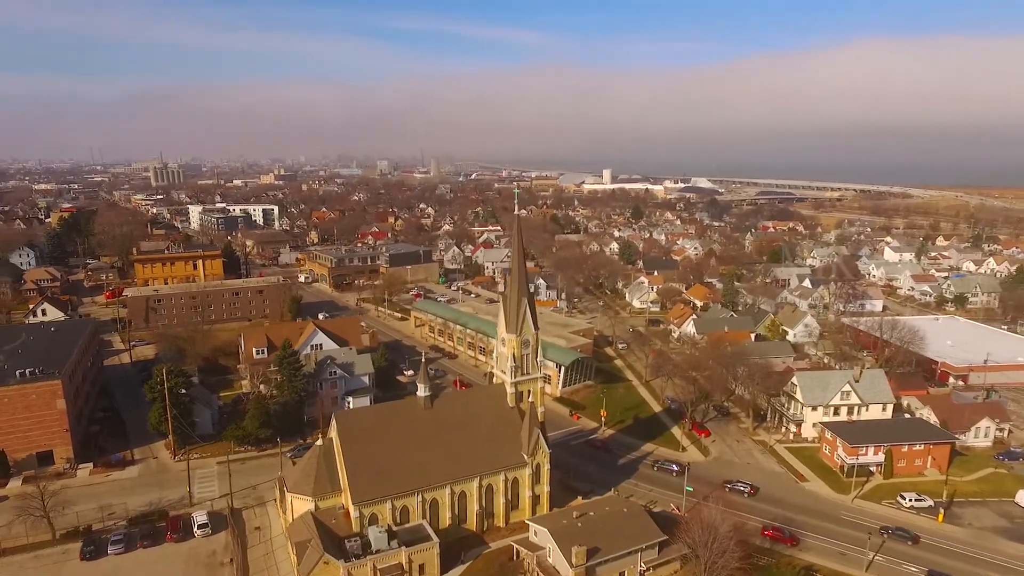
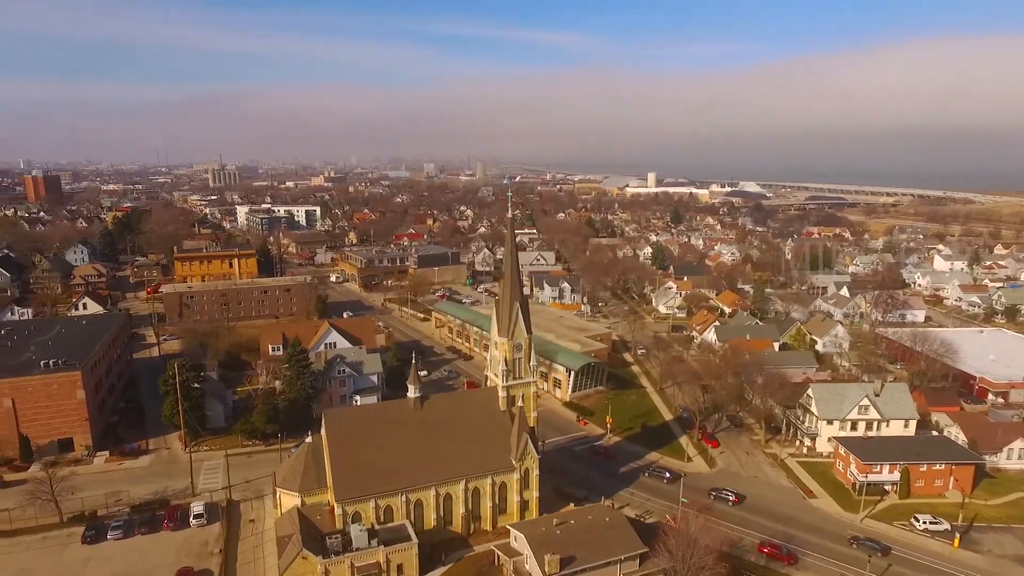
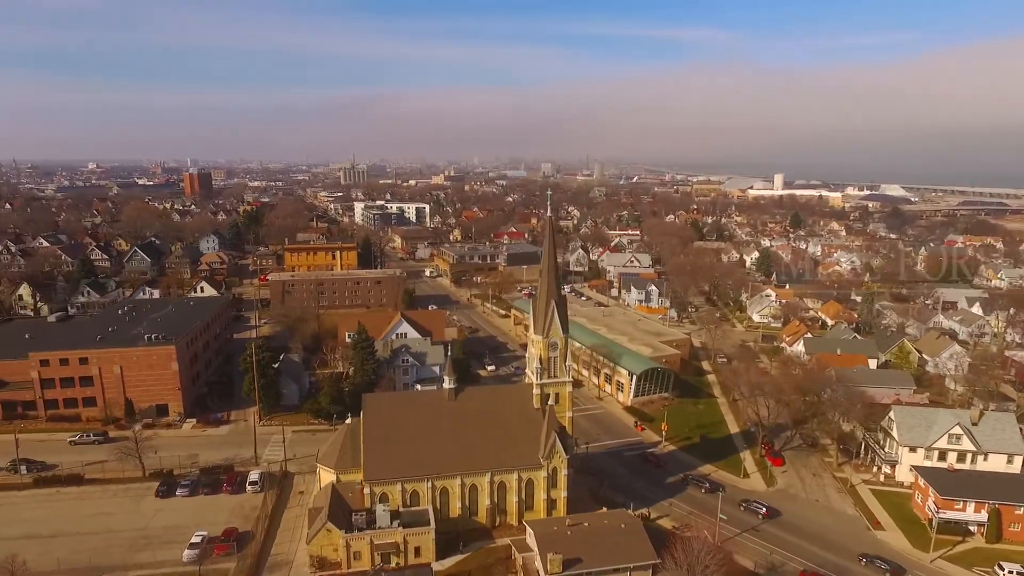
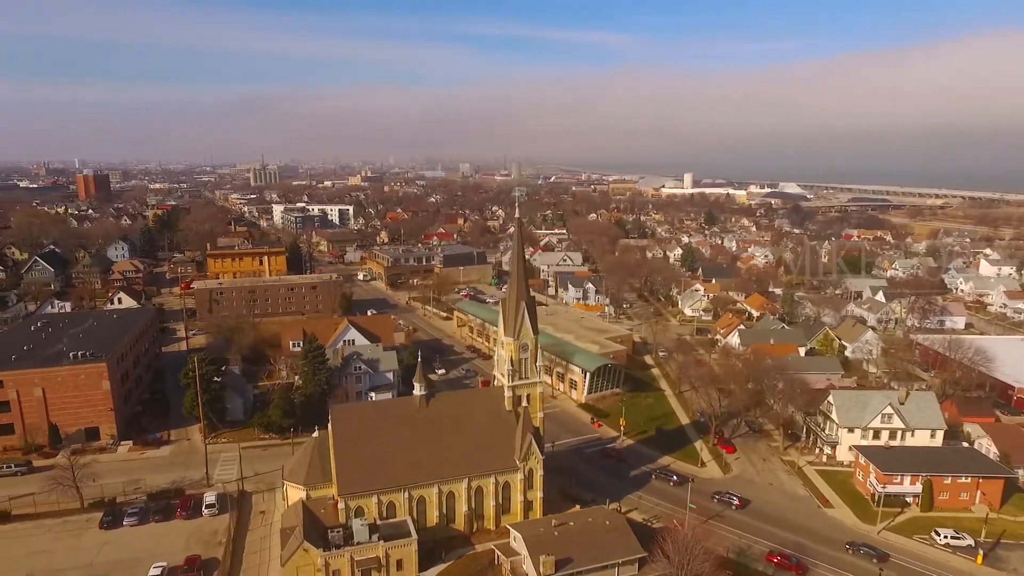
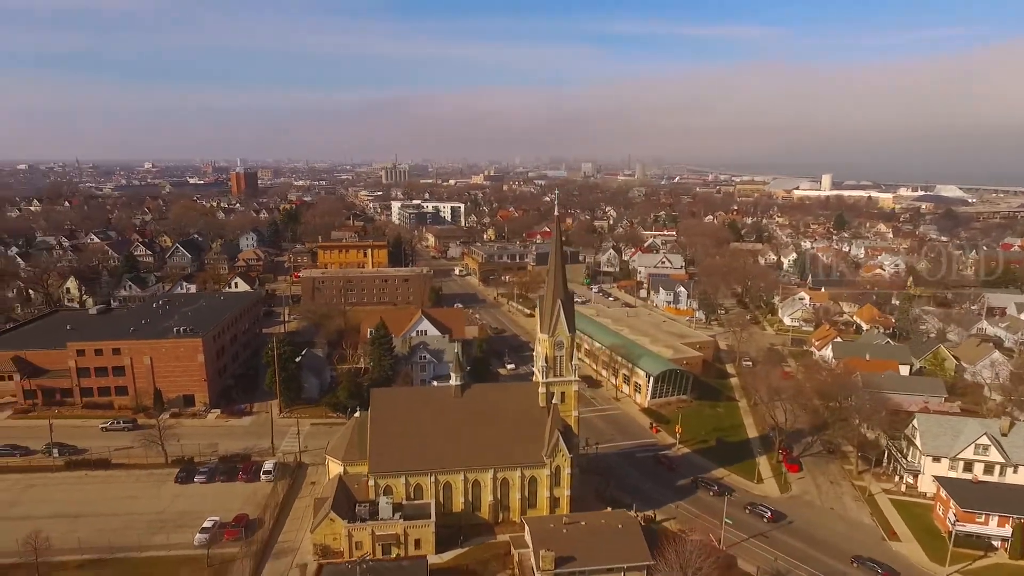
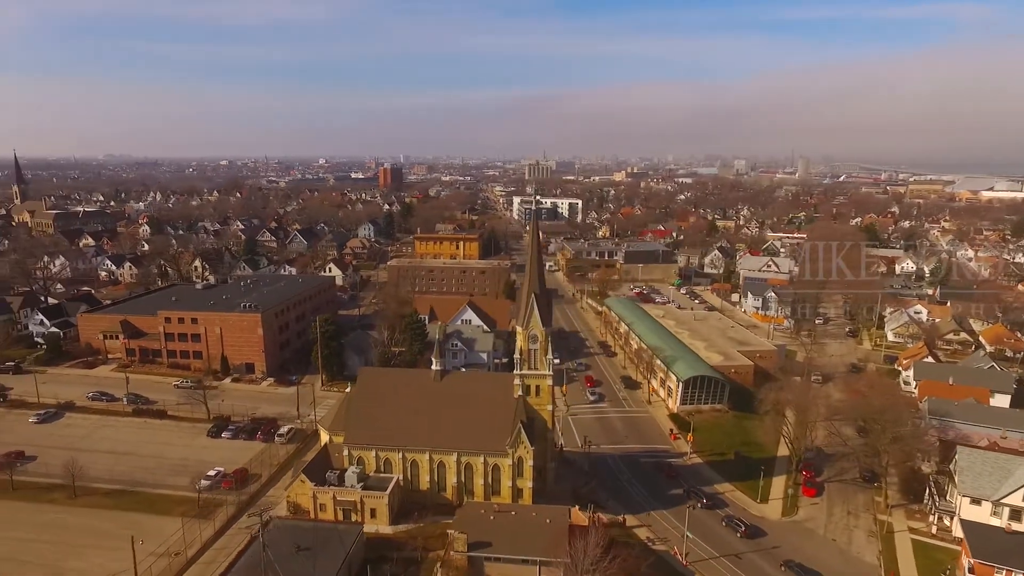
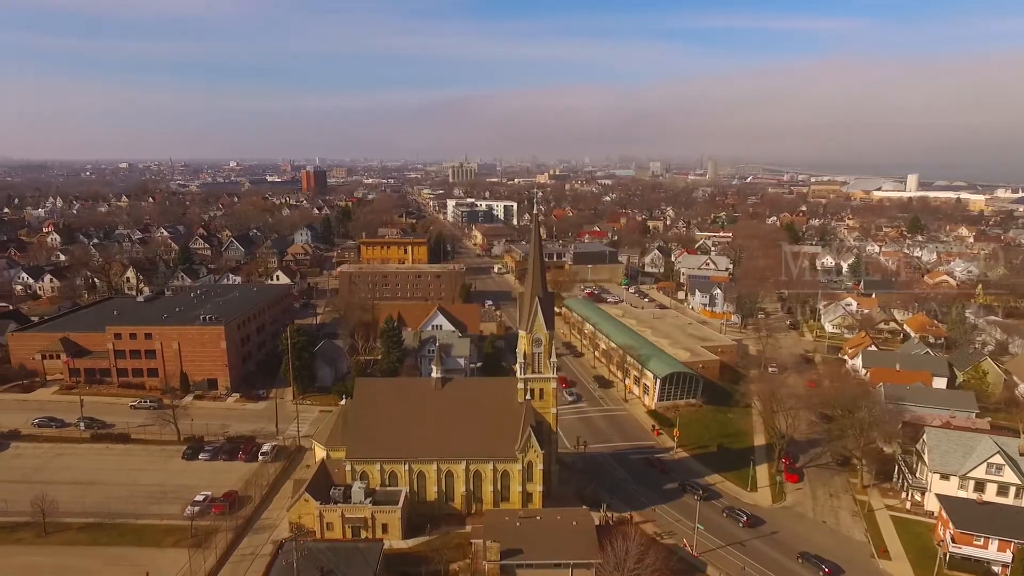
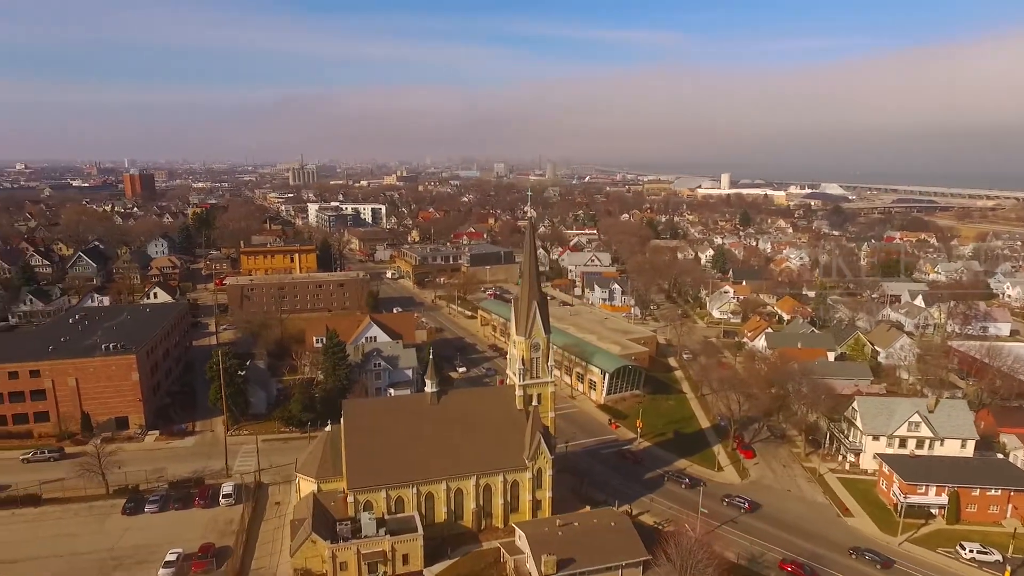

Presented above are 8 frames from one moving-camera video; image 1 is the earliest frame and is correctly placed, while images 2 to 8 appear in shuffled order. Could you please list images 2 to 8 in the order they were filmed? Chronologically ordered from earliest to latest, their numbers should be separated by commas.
2, 4, 8, 3, 5, 7, 6
